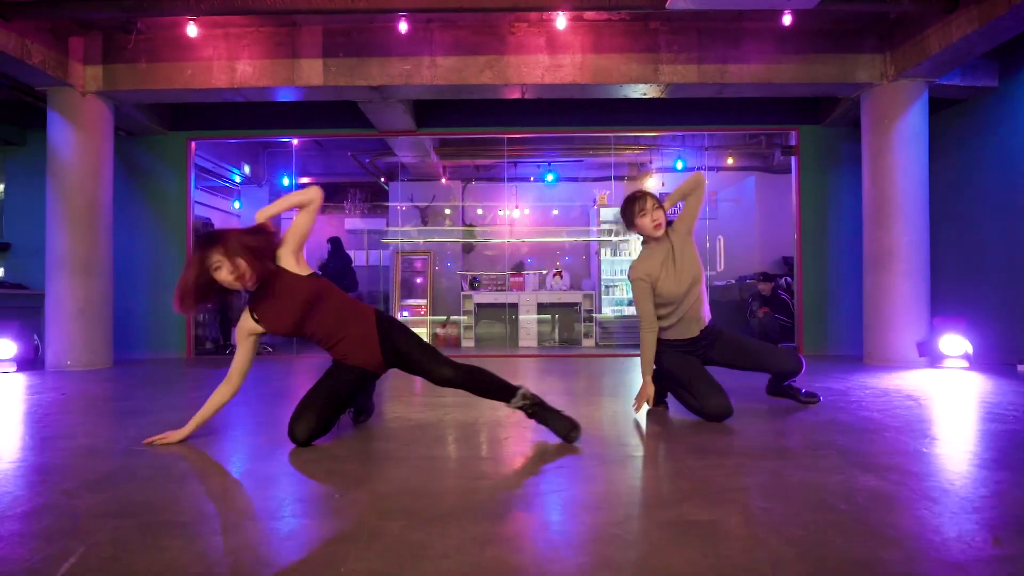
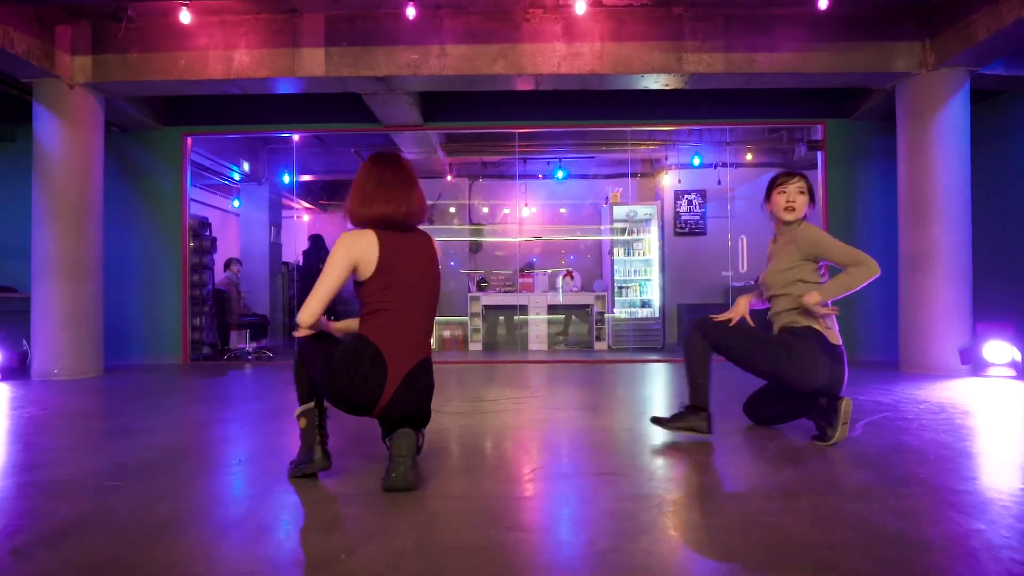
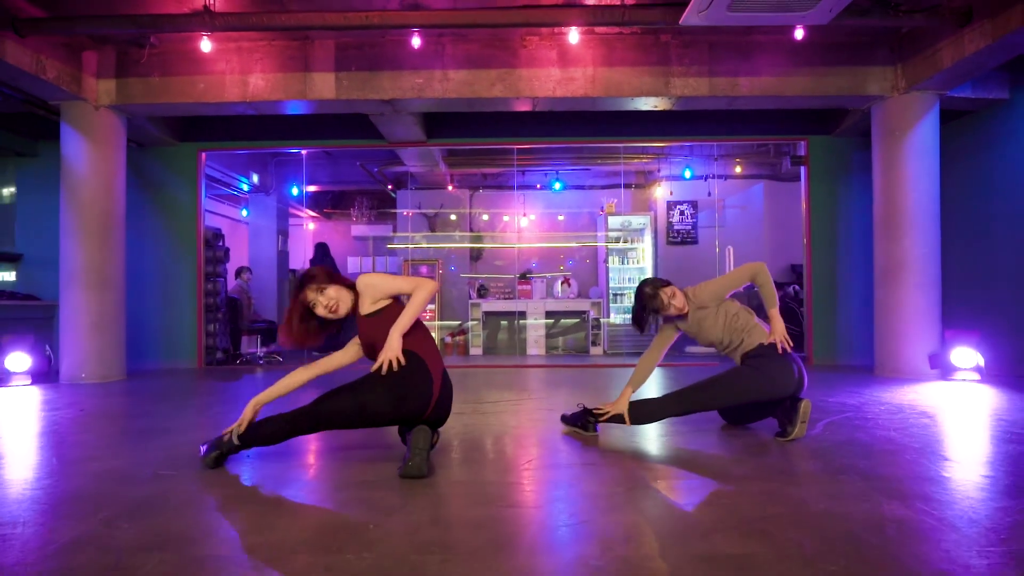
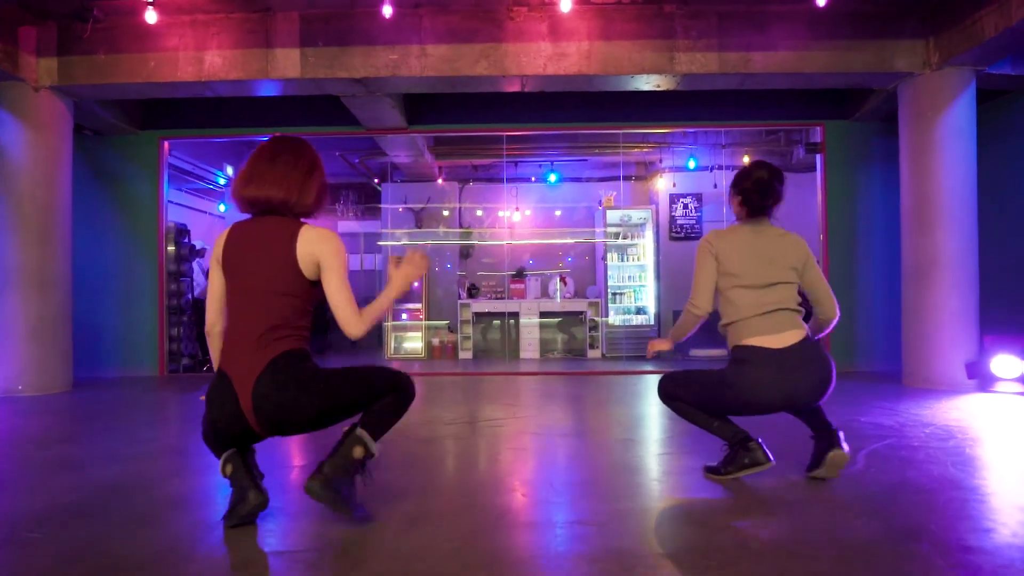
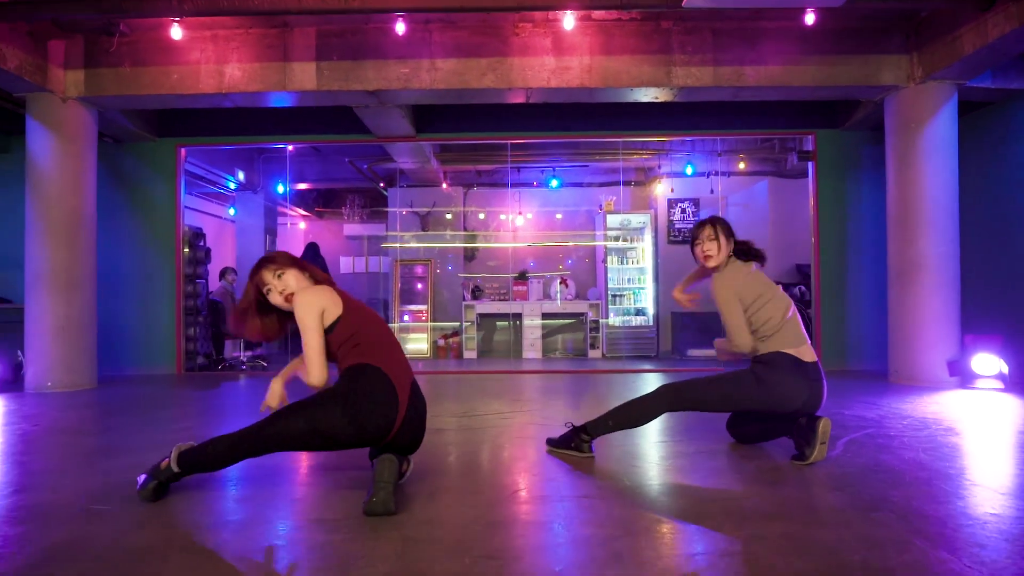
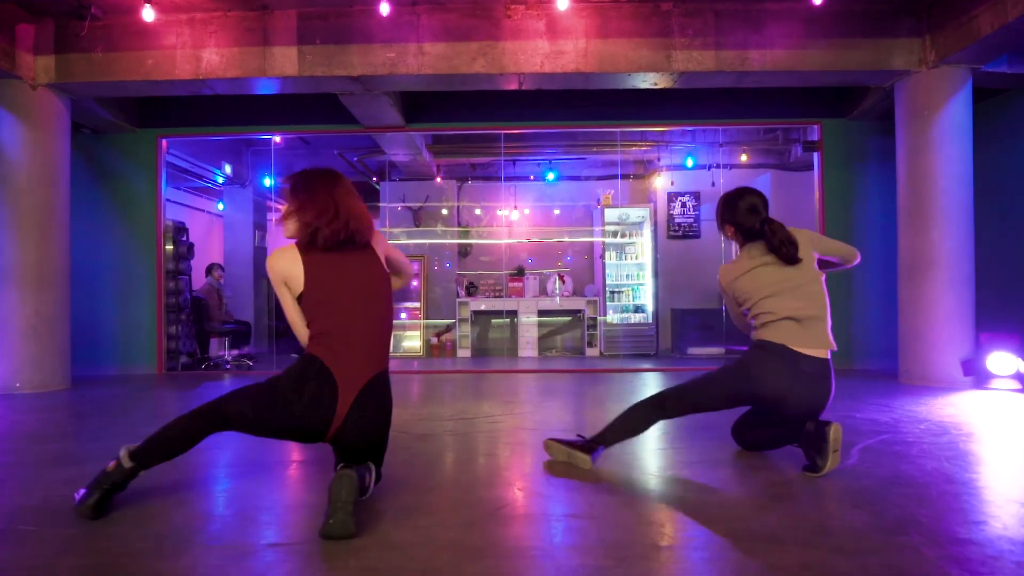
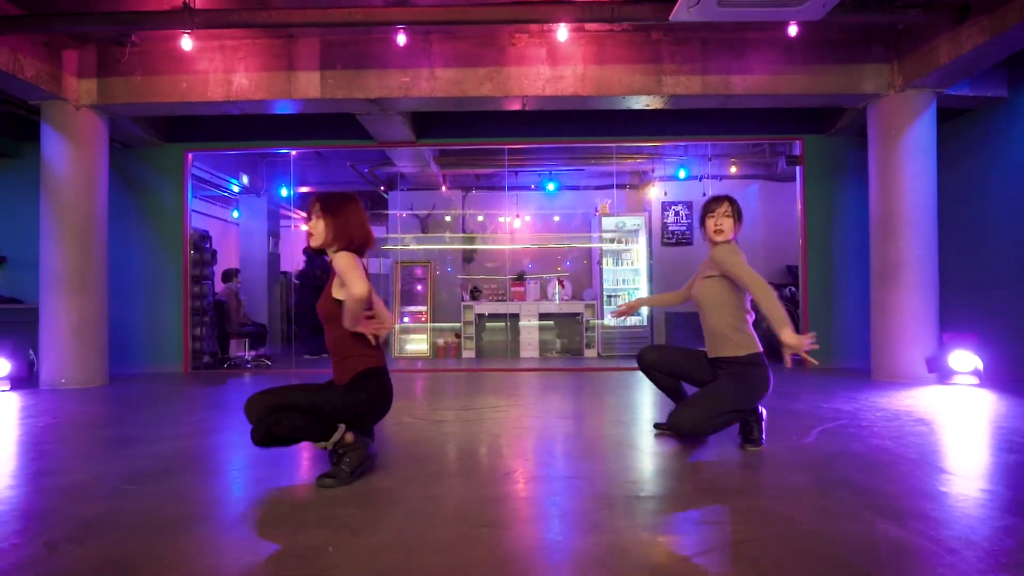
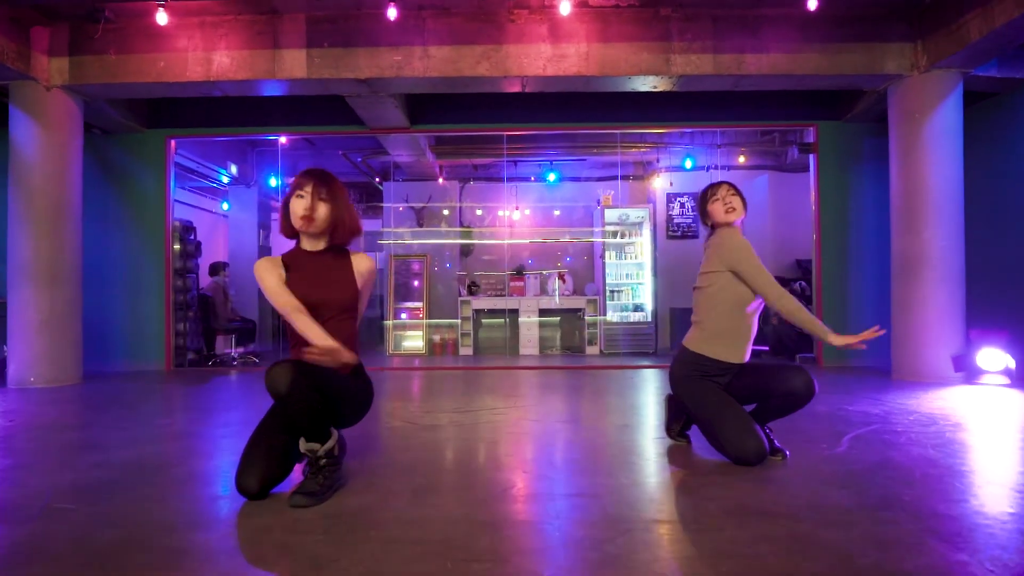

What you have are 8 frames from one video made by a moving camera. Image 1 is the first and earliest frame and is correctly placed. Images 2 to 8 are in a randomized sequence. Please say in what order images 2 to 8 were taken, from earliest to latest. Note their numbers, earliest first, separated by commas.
8, 7, 6, 5, 3, 2, 4
